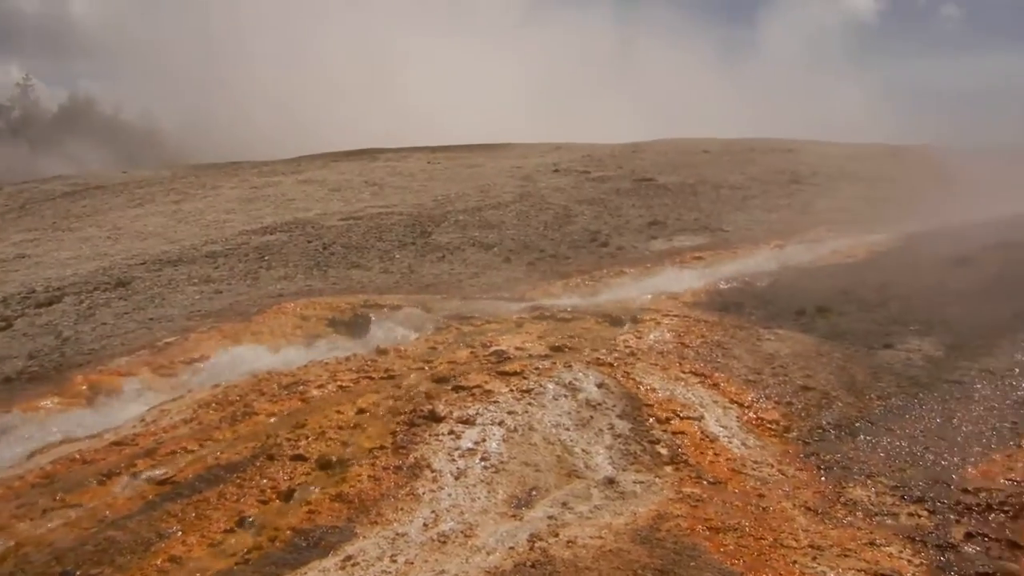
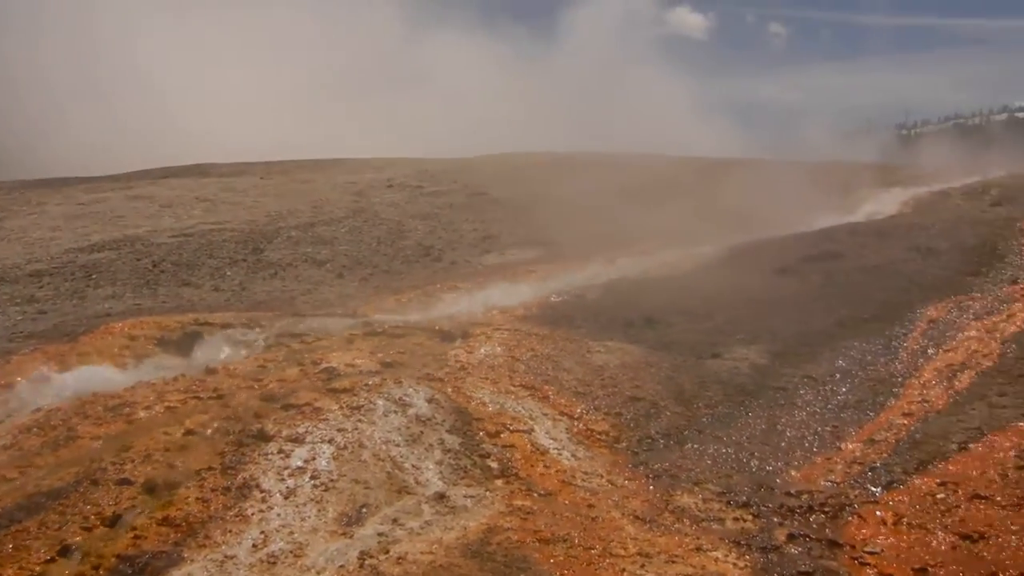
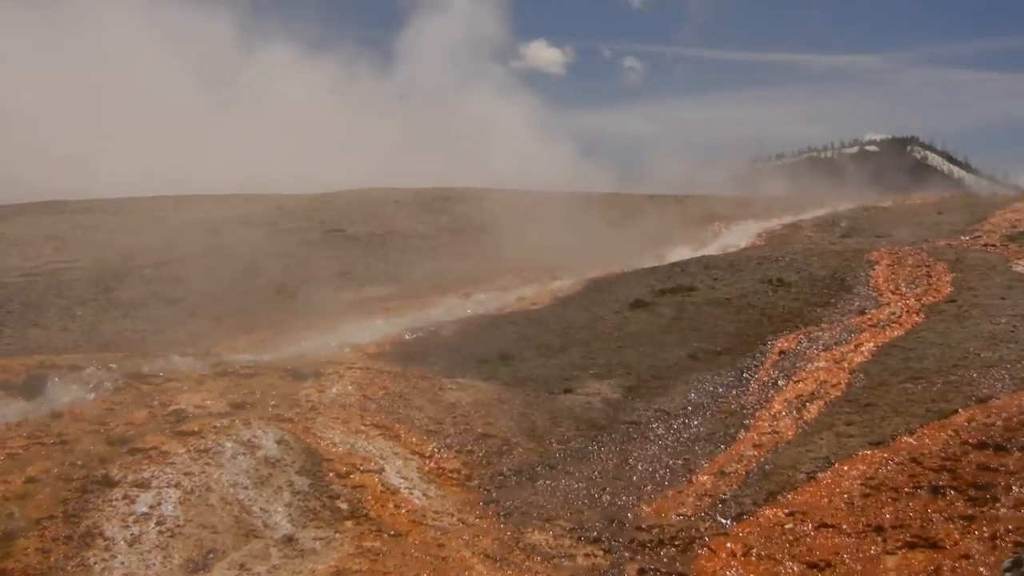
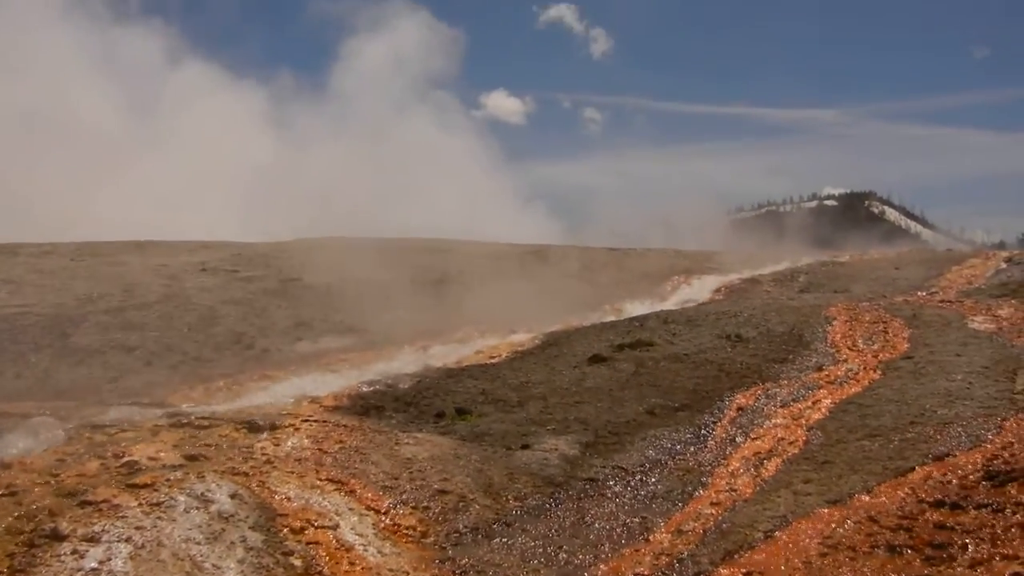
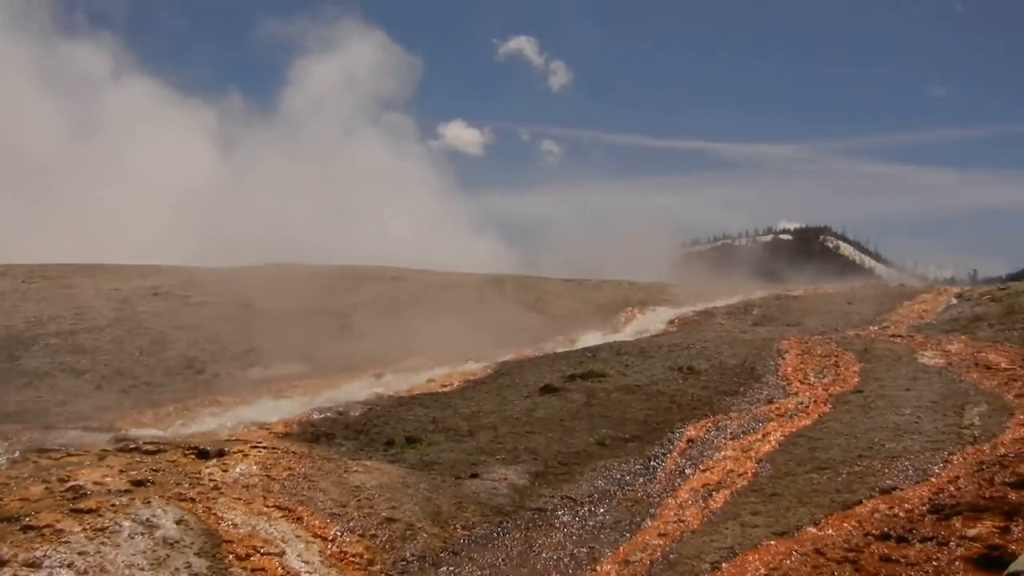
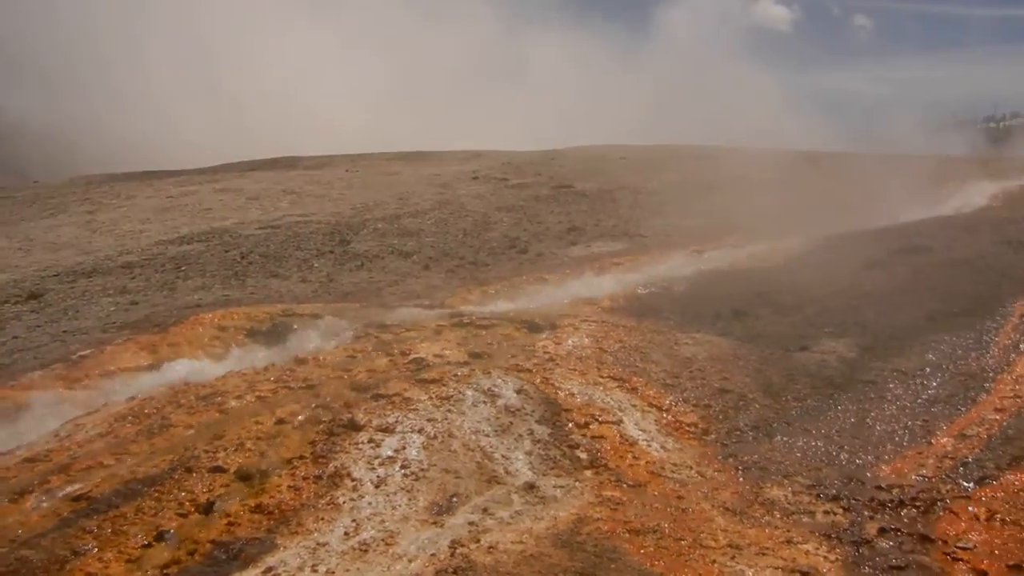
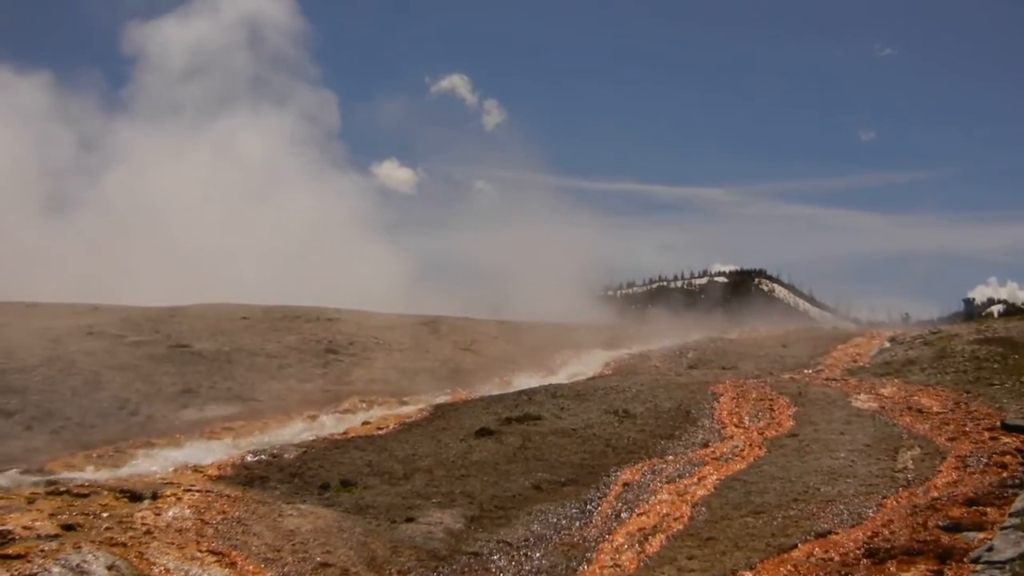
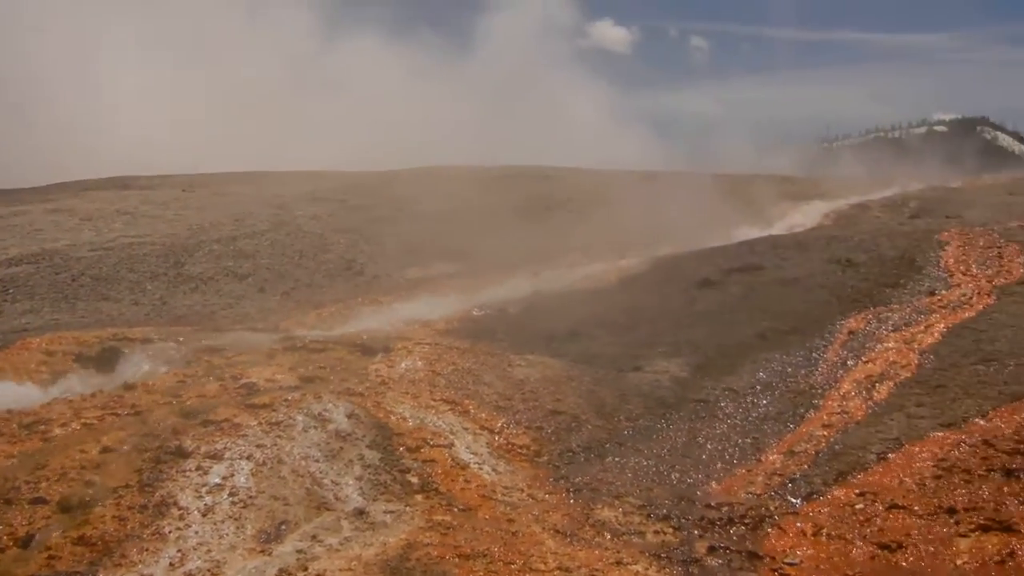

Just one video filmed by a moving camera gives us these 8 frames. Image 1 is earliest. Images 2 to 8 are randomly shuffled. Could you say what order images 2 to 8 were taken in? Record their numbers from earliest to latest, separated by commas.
6, 2, 8, 3, 4, 5, 7
